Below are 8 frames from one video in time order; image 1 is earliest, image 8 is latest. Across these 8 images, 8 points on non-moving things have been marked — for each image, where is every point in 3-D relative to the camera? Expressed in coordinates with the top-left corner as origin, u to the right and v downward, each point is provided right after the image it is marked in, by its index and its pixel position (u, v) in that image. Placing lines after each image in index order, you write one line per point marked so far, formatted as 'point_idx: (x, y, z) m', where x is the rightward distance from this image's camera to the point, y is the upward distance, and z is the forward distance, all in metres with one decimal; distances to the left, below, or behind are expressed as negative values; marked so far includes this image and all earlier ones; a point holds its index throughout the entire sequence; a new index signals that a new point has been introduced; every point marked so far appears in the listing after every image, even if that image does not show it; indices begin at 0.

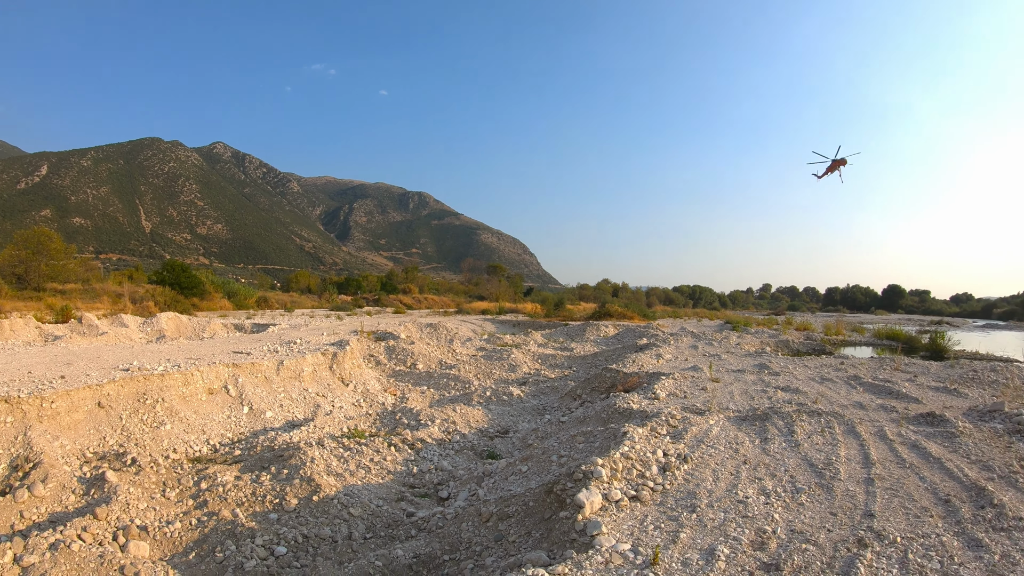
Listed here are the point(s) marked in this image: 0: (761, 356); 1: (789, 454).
0: (+5.2, -1.4, +10.3) m
1: (+3.4, -2.0, +5.9) m
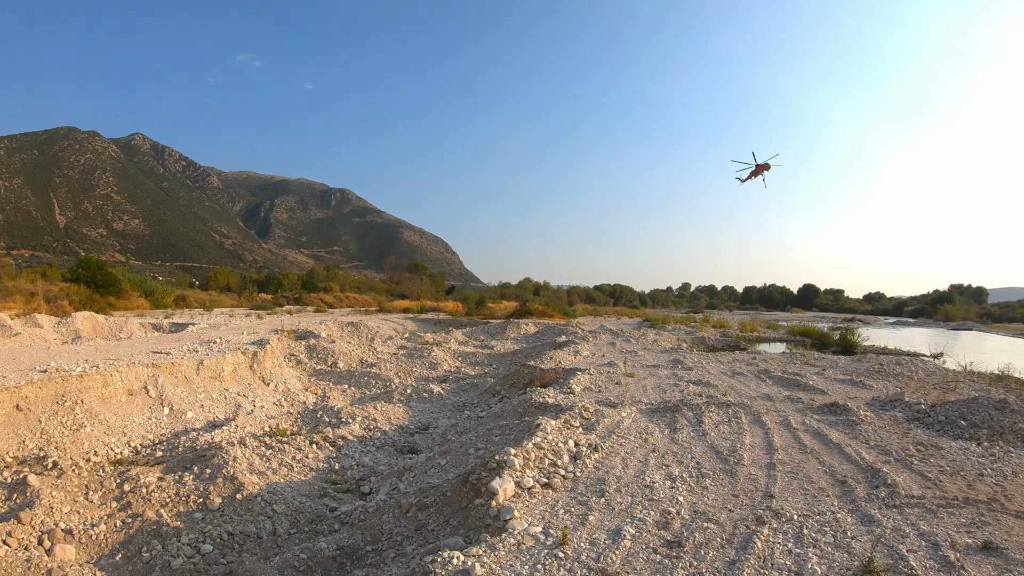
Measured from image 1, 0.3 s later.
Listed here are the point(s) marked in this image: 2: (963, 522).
0: (+3.5, -1.4, +10.4) m
1: (+2.2, -1.8, +5.7) m
2: (+3.4, -1.8, +3.7) m
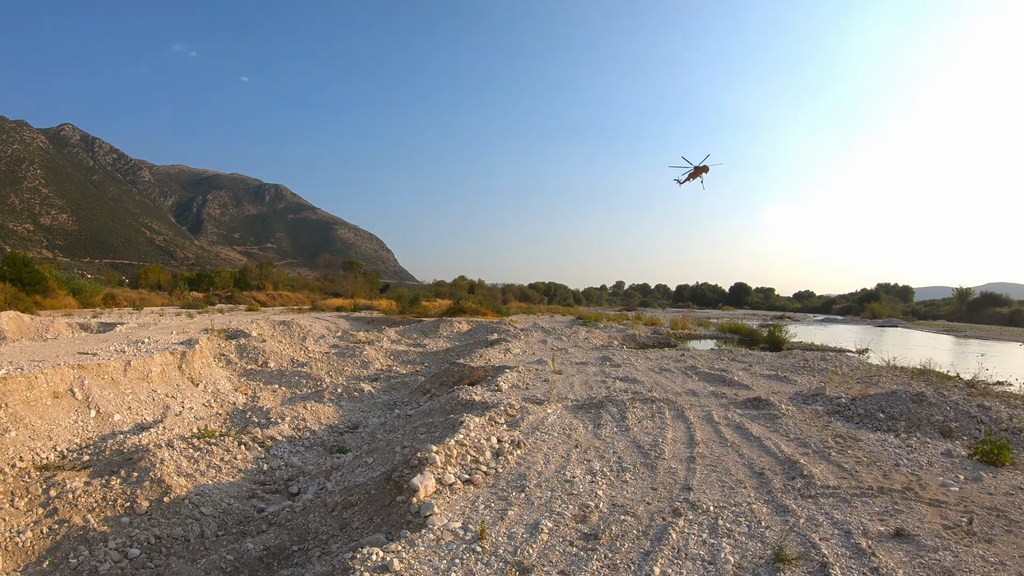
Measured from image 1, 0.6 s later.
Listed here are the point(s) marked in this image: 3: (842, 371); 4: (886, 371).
0: (+2.0, -1.4, +10.2) m
1: (+1.2, -1.7, +5.5) m
2: (+2.7, -1.6, +3.5) m
3: (+6.3, -1.5, +9.5) m
4: (+7.8, -1.6, +10.2) m
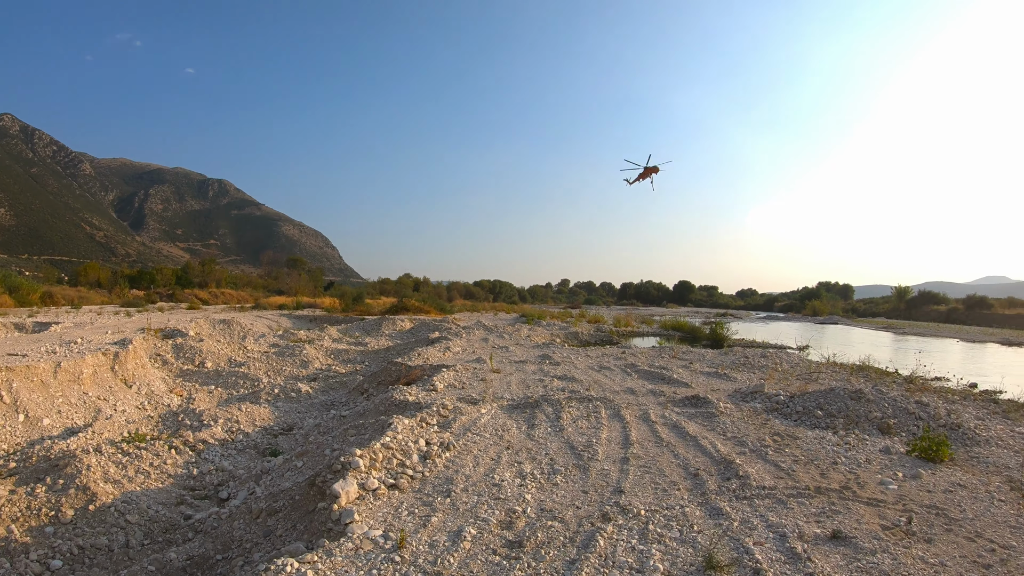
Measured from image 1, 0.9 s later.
0: (+0.8, -1.3, +9.9) m
1: (+0.4, -1.6, +5.1) m
2: (+2.0, -1.5, +3.3) m
3: (+5.2, -1.6, +9.5) m
4: (+6.6, -1.7, +10.3) m
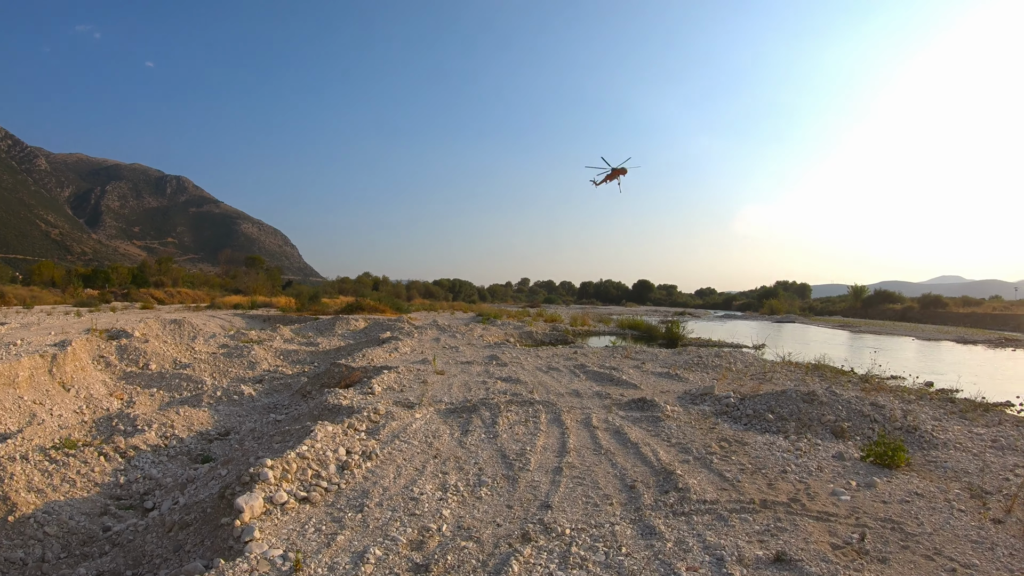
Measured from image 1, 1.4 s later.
0: (-0.1, -1.3, +9.4) m
1: (-0.2, -1.5, +4.6) m
2: (+1.5, -1.4, +2.9) m
3: (+4.3, -1.5, +9.2) m
4: (+5.6, -1.7, +10.2) m
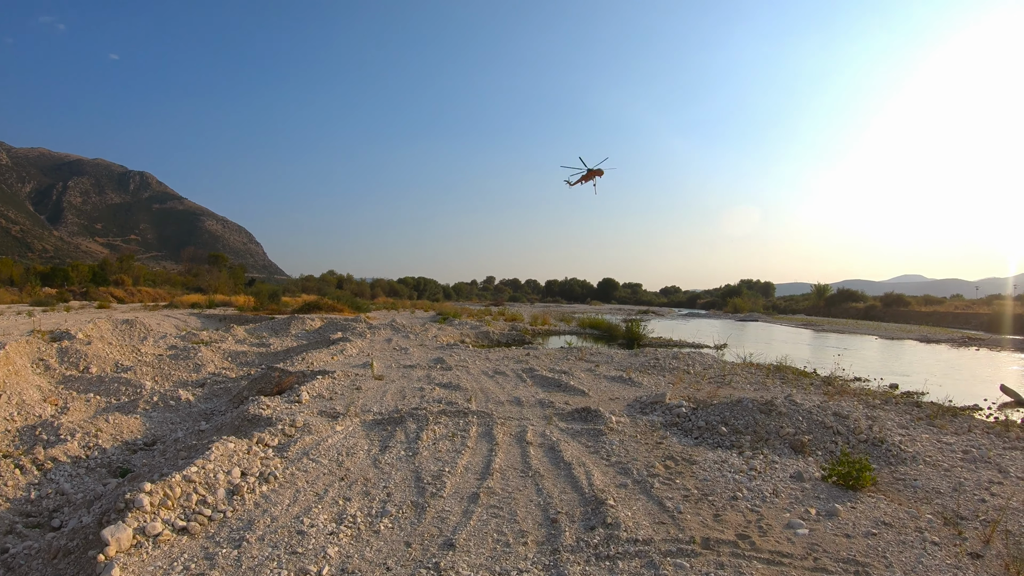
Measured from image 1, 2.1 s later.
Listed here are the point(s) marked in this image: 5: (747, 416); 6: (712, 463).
0: (-0.9, -1.2, +8.8) m
1: (-0.9, -1.4, +4.0) m
2: (+0.9, -1.4, +2.3) m
3: (+3.4, -1.5, +8.8) m
4: (+4.7, -1.7, +9.8) m
5: (+2.2, -1.2, +4.4) m
6: (+1.5, -1.3, +3.7) m
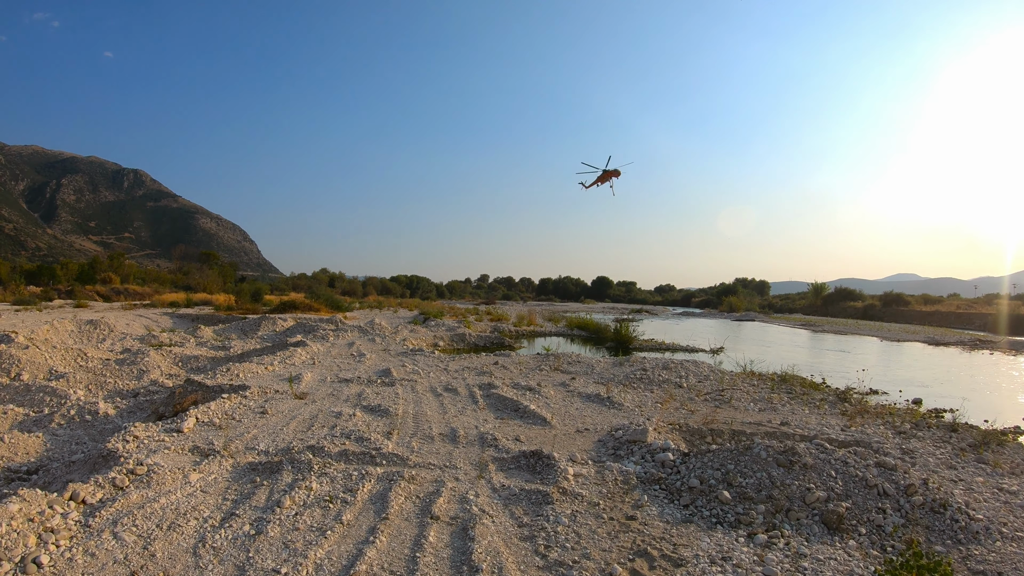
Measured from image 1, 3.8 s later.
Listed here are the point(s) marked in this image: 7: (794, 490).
0: (-1.5, -1.2, +7.4) m
1: (-1.5, -1.4, +2.6) m
2: (+0.3, -1.4, +1.0) m
3: (+2.8, -1.5, +7.5) m
4: (+4.1, -1.6, +8.5) m
5: (+1.6, -1.1, +3.1) m
6: (+1.0, -1.3, +2.3) m
7: (+1.7, -1.2, +2.9) m
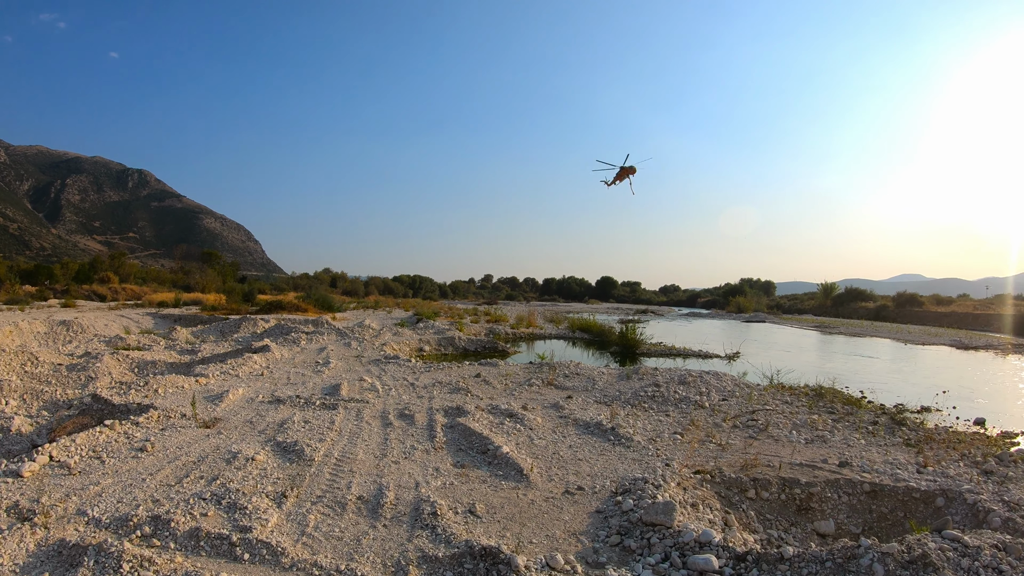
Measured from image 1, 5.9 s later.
0: (-1.8, -1.2, +6.0) m
1: (-1.8, -1.4, +1.2) m
2: (0.0, -1.3, -0.4) m
3: (+2.6, -1.4, +6.0) m
4: (+3.9, -1.6, +7.0) m
5: (+1.3, -1.1, +1.7) m
6: (+0.7, -1.3, +0.9) m
7: (+1.5, -1.2, +1.5) m
